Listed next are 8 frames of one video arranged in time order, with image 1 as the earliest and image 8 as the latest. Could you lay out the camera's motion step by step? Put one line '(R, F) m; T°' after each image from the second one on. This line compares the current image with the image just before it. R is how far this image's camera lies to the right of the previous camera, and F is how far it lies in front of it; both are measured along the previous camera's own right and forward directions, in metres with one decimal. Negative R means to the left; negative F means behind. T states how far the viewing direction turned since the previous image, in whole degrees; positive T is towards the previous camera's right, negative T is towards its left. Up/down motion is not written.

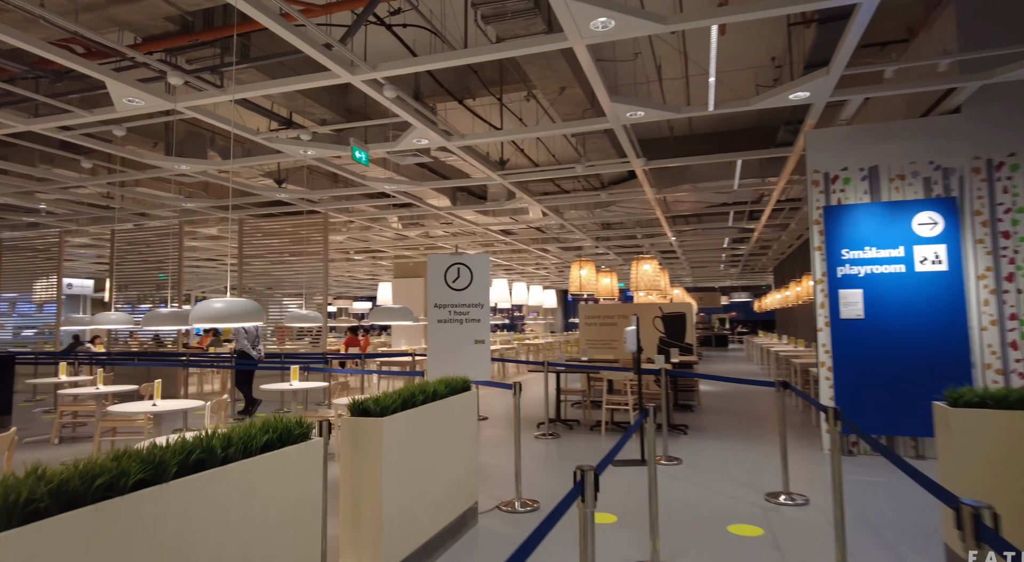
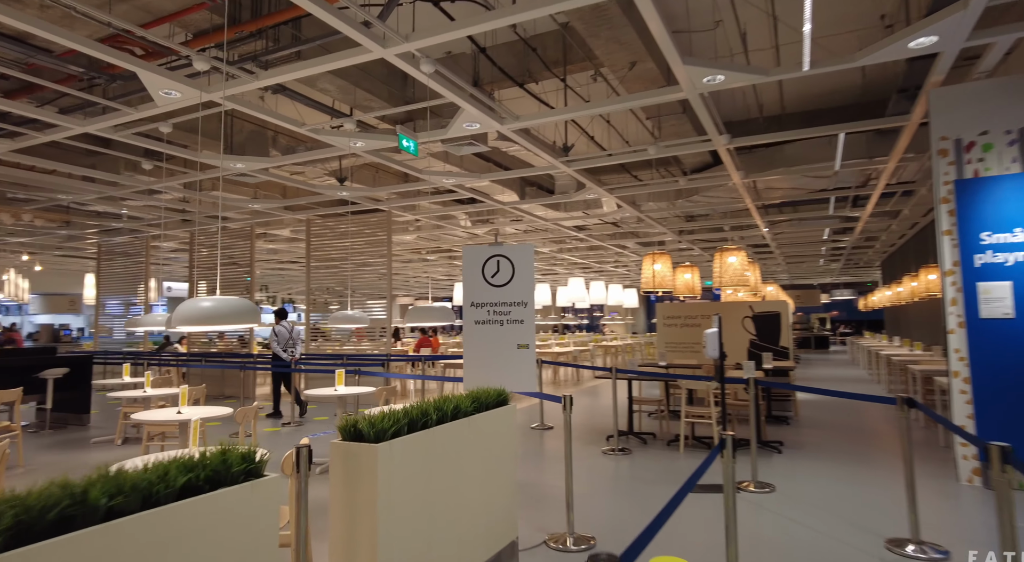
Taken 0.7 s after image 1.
(+0.2, +0.6) m; -8°
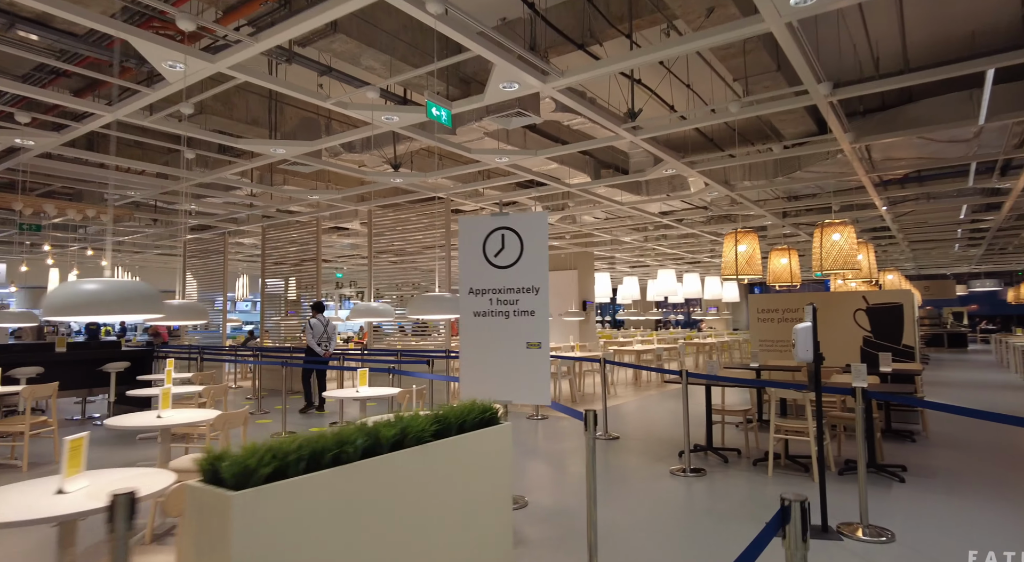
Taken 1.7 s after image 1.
(+0.4, +0.8) m; -9°
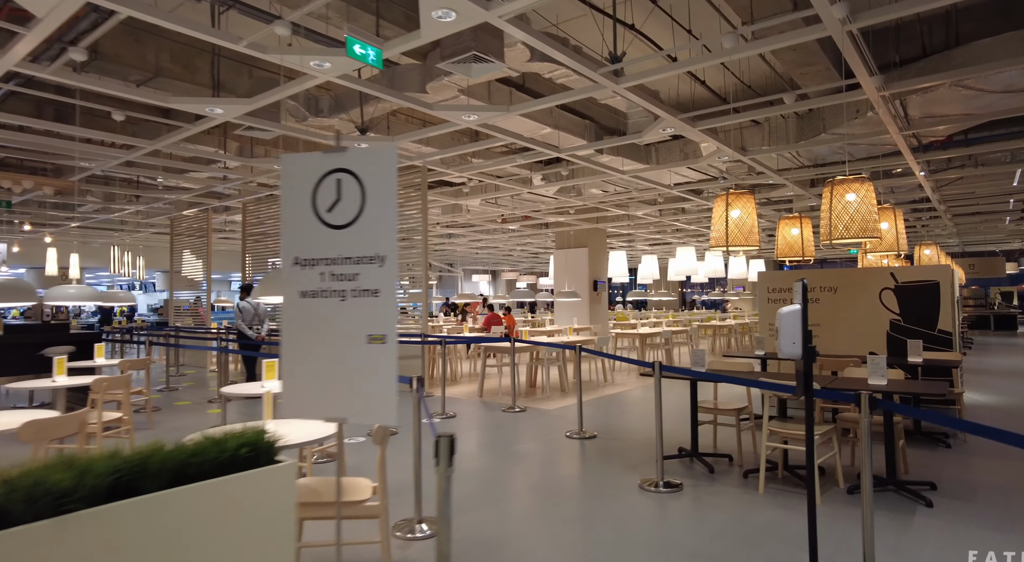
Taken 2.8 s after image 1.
(+0.6, +0.8) m; -3°
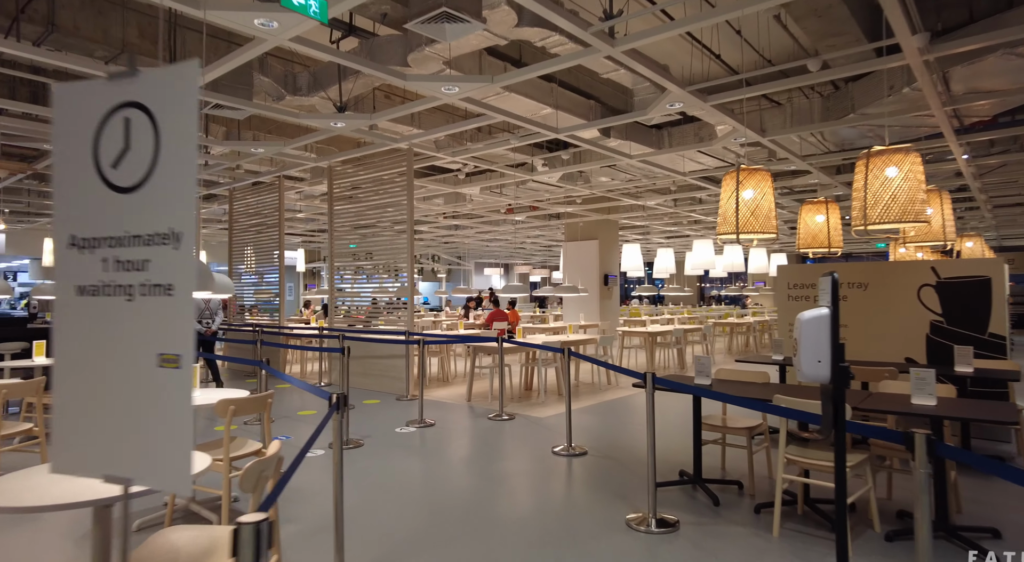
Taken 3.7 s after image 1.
(+0.3, +0.7) m; -2°
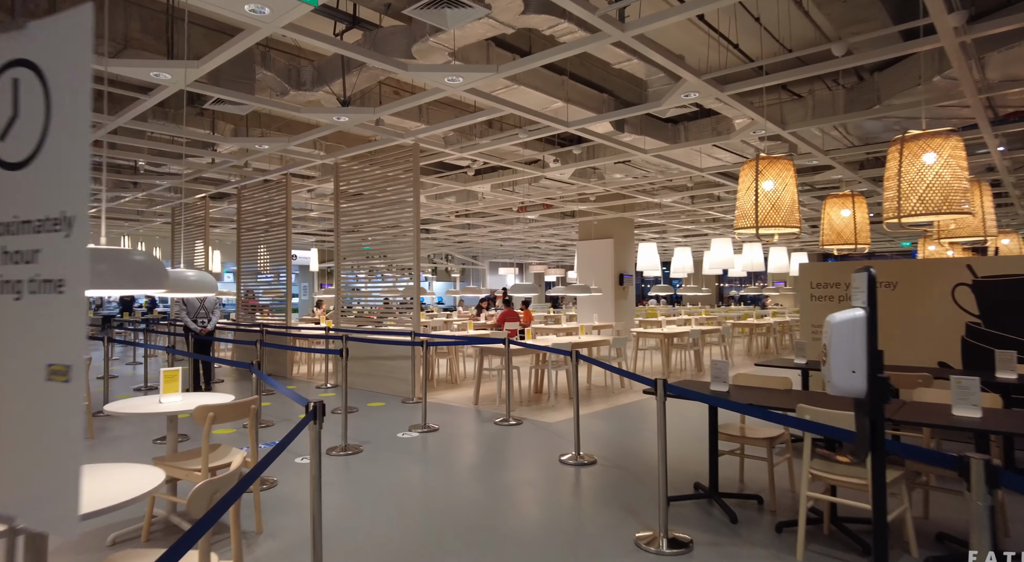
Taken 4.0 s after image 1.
(+0.1, +0.2) m; -2°
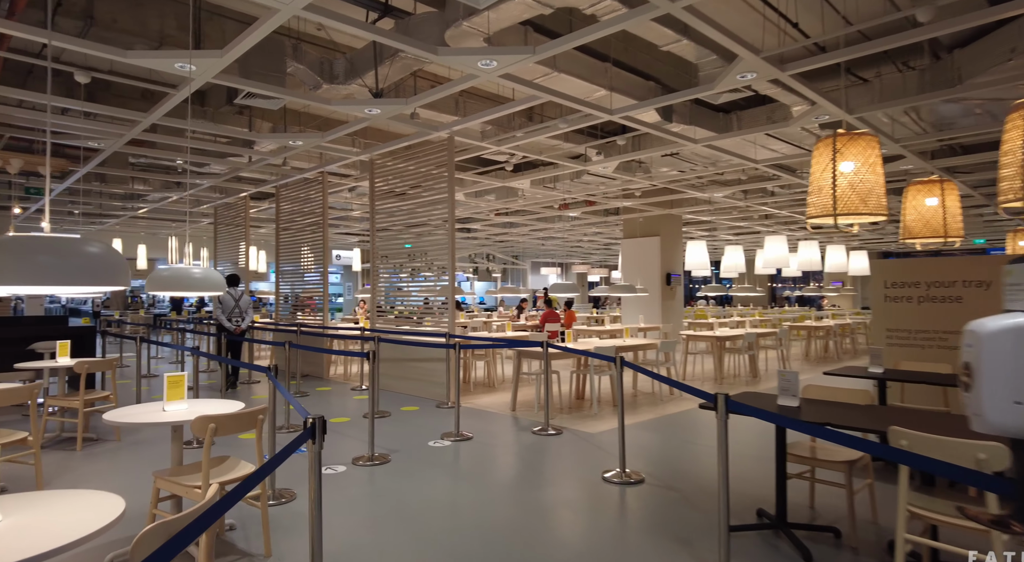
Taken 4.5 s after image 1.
(0.0, +0.4) m; -4°
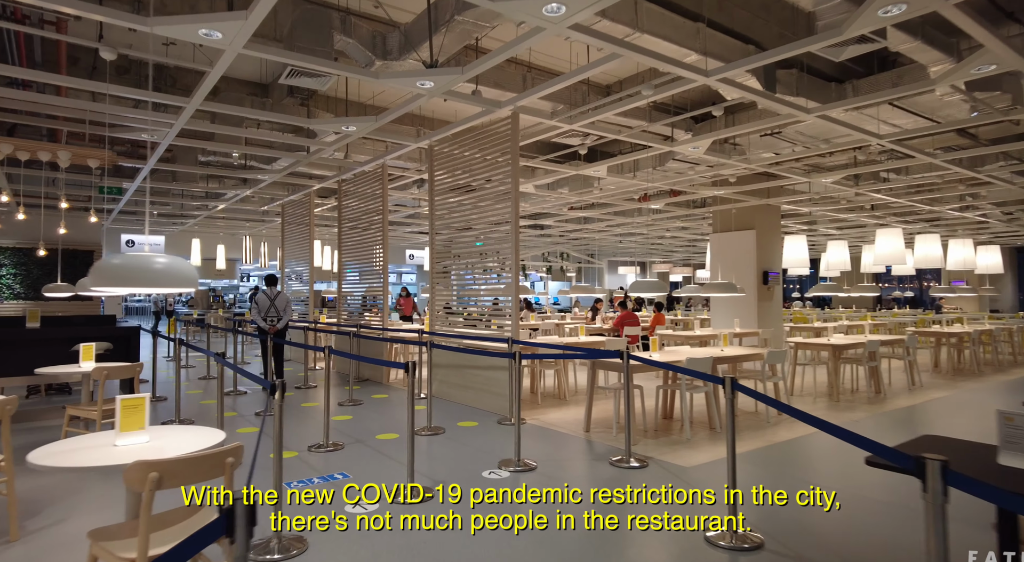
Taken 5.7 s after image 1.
(0.0, +0.9) m; -7°
